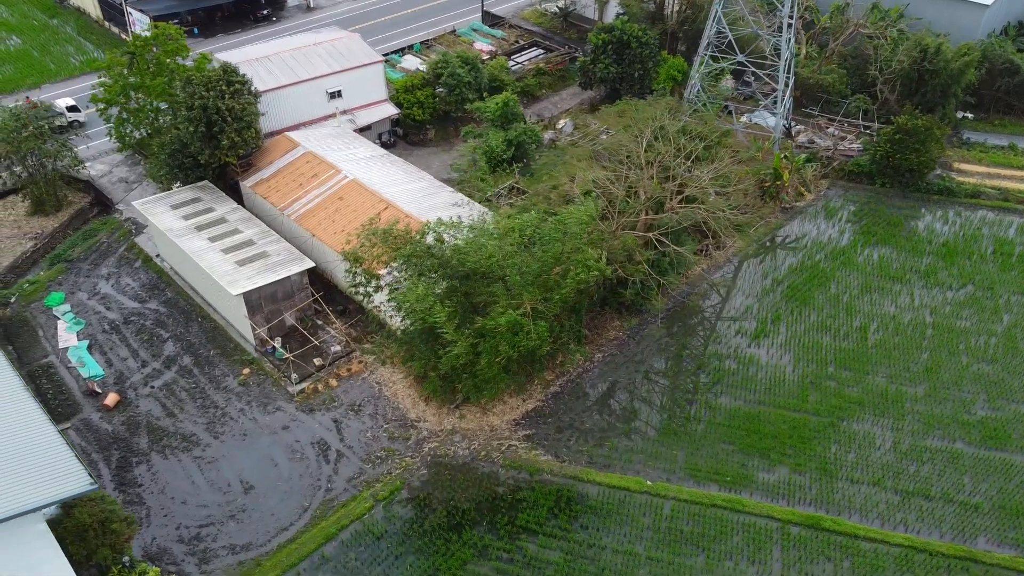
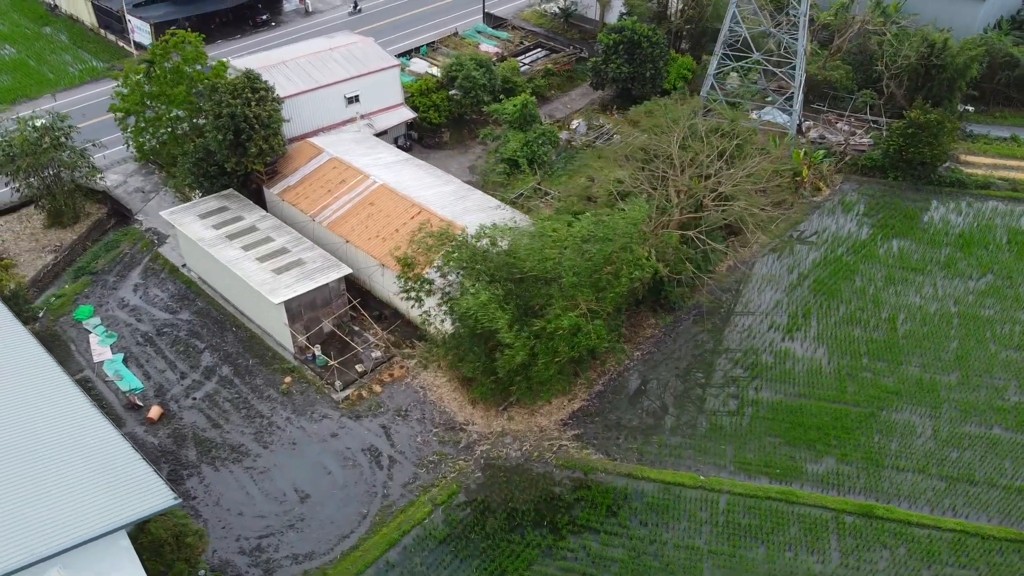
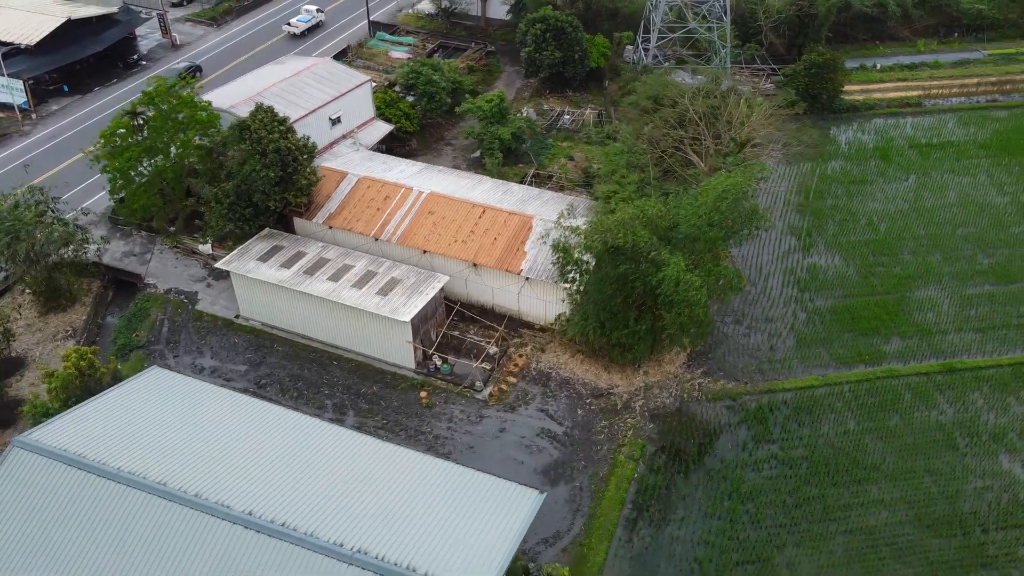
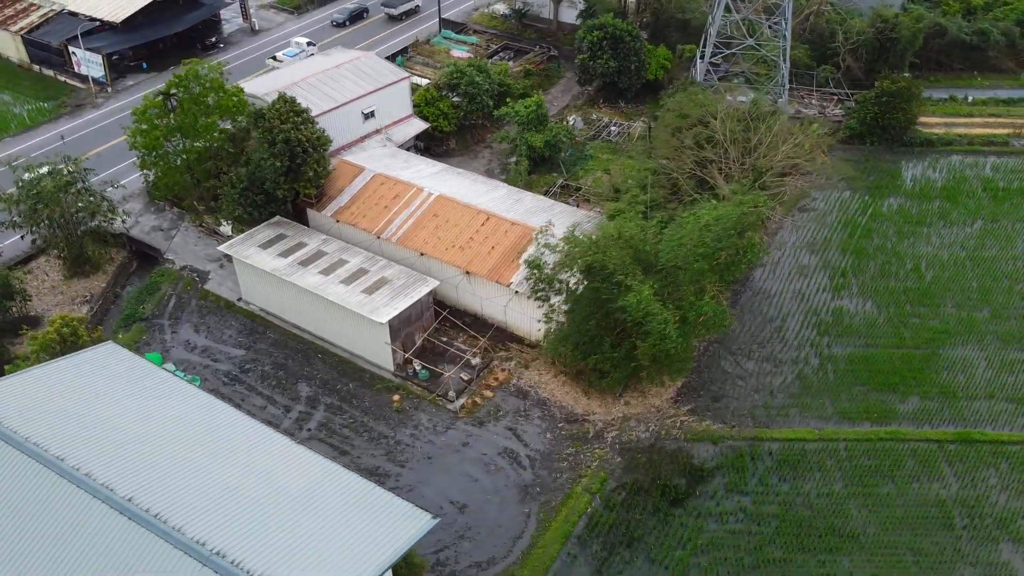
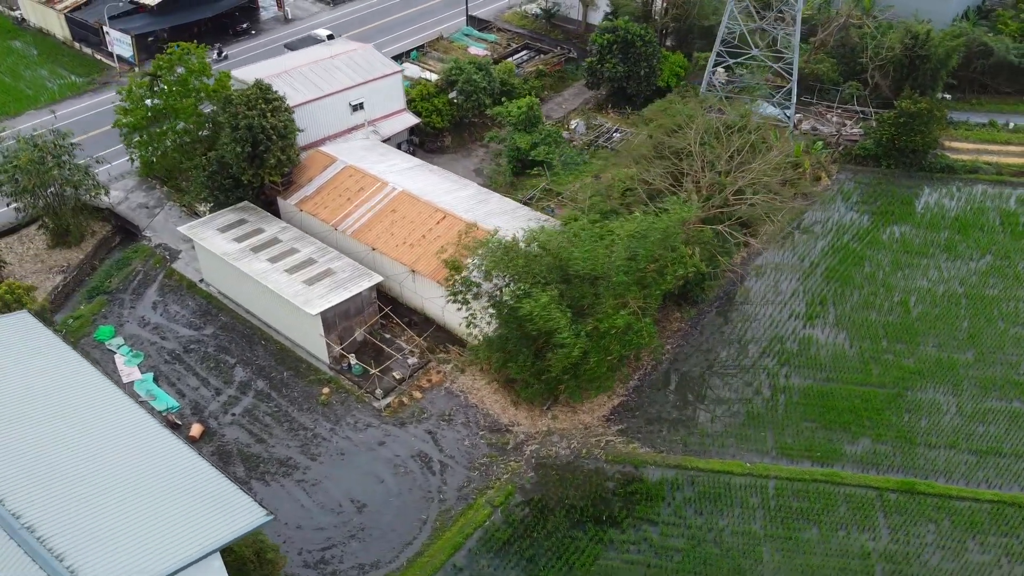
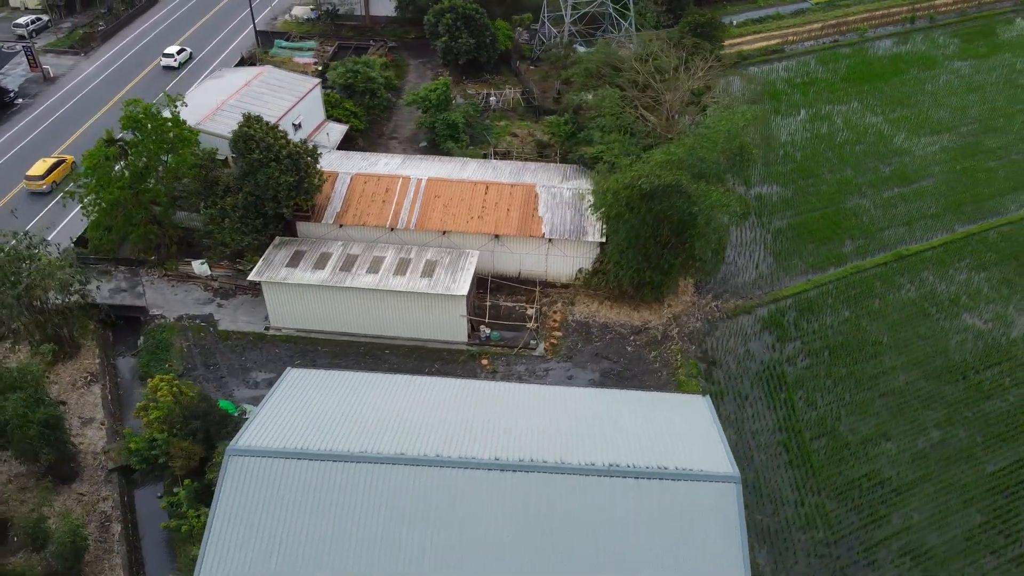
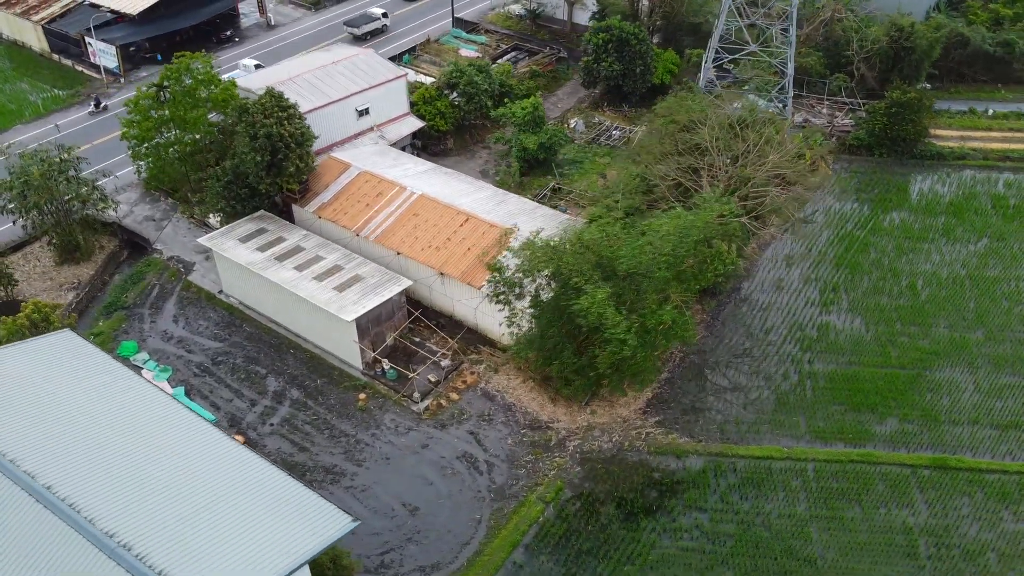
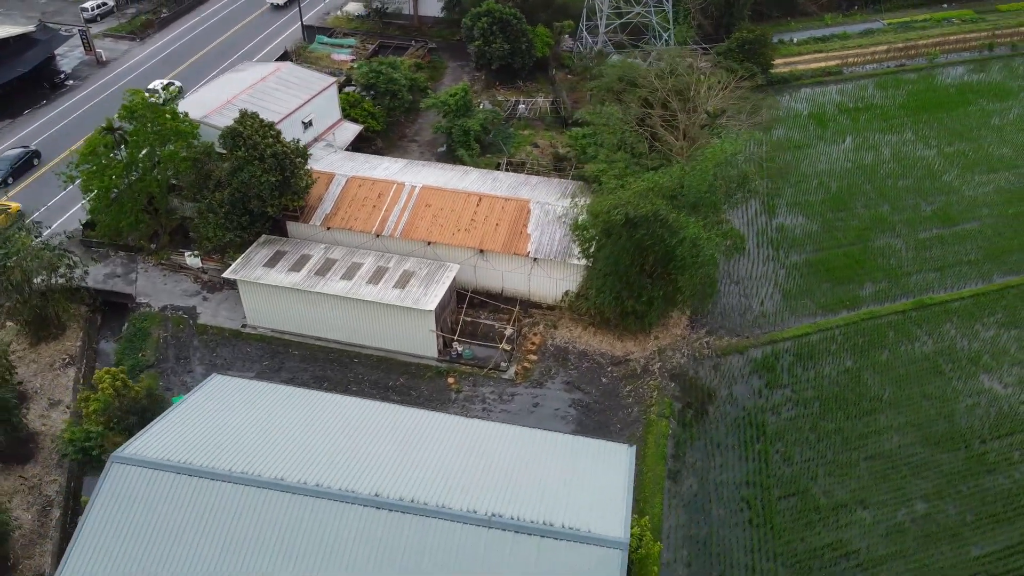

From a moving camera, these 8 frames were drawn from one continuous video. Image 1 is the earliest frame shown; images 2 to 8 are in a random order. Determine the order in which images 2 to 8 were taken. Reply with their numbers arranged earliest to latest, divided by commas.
2, 5, 7, 4, 3, 8, 6
